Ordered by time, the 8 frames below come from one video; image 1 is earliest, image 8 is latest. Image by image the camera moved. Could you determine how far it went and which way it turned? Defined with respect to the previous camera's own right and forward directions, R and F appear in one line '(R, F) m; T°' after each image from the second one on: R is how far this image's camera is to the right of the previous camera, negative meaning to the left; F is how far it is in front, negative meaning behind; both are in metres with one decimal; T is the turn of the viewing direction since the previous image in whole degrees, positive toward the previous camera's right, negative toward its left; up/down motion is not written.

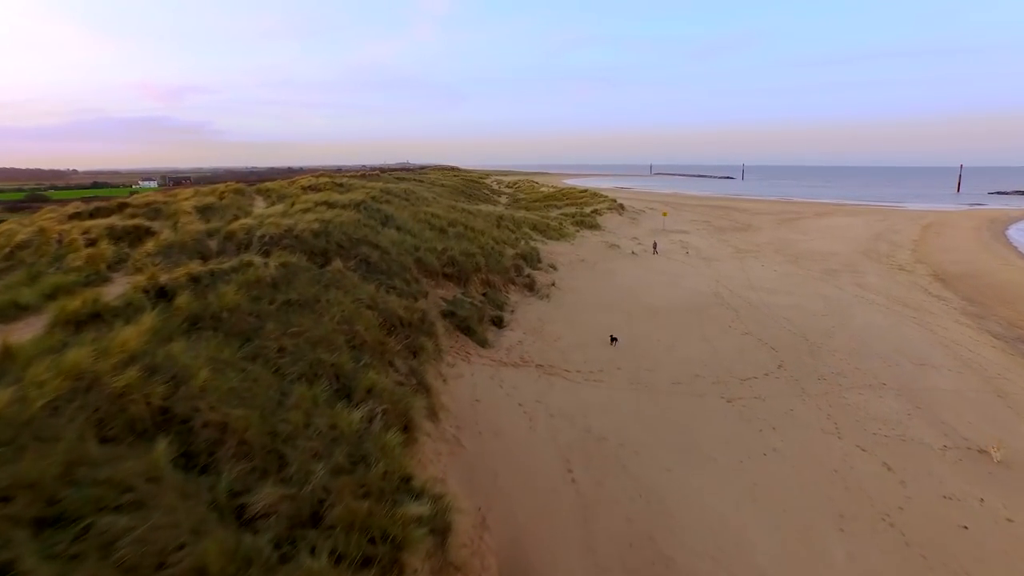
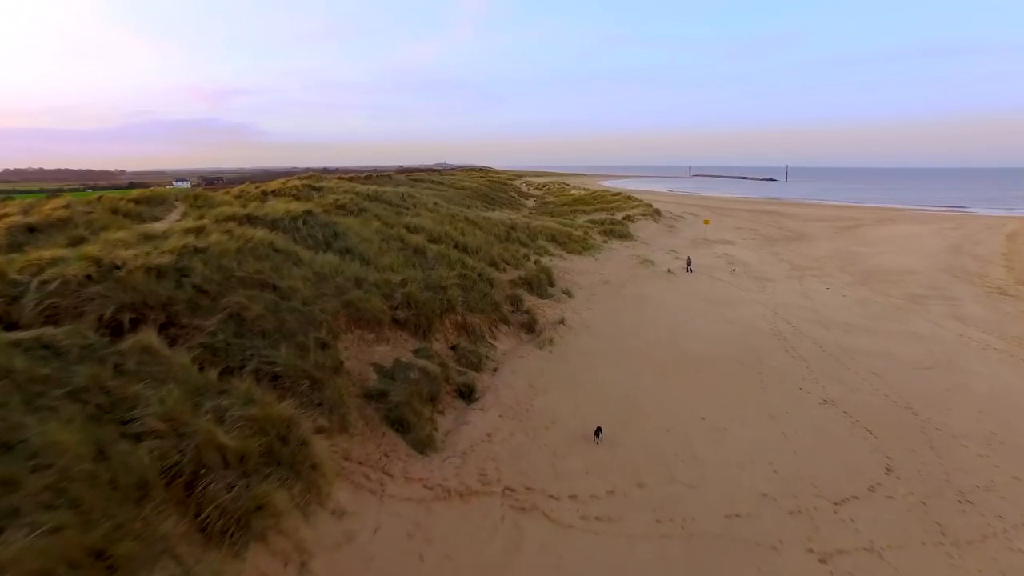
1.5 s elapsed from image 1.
(+0.6, +3.1) m; -3°
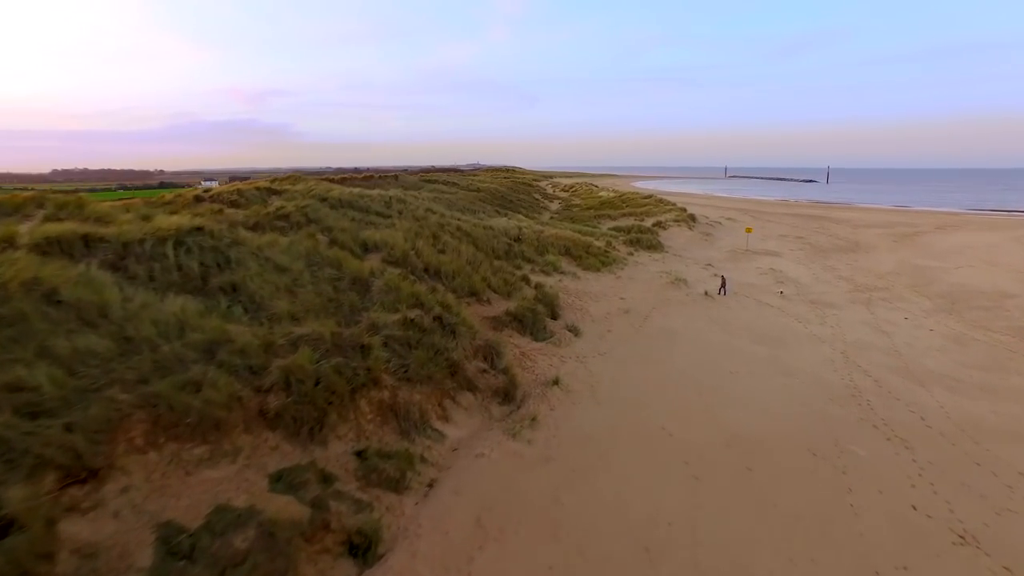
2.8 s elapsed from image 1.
(+0.6, +2.9) m; -3°
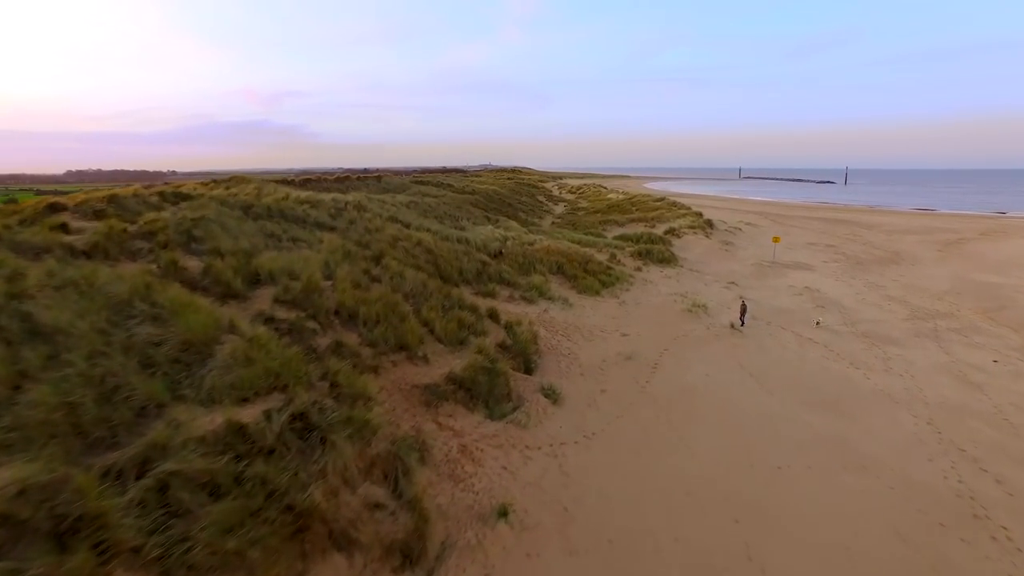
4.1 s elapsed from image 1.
(+0.6, +2.8) m; -1°
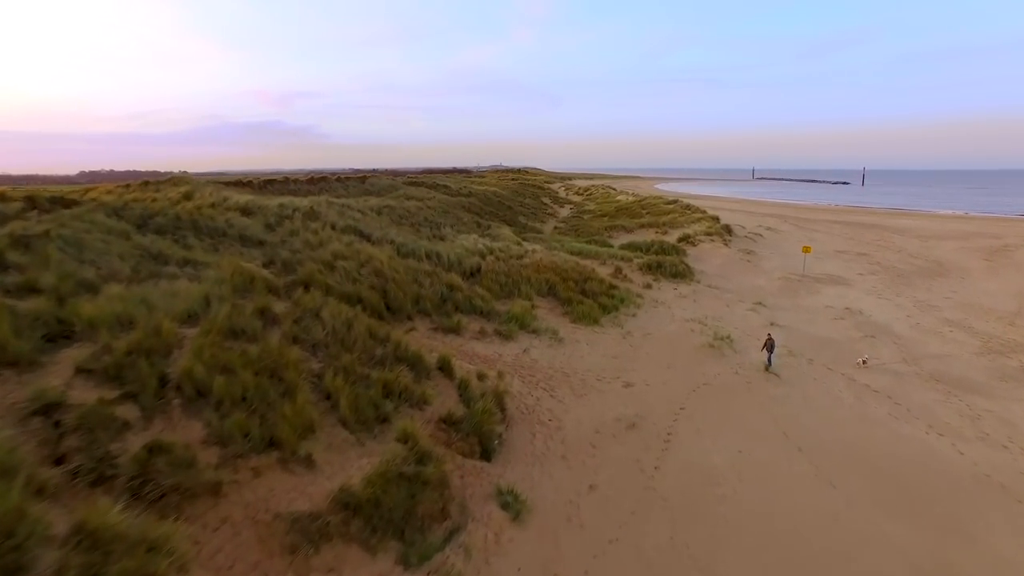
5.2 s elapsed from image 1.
(+0.5, +2.3) m; -1°
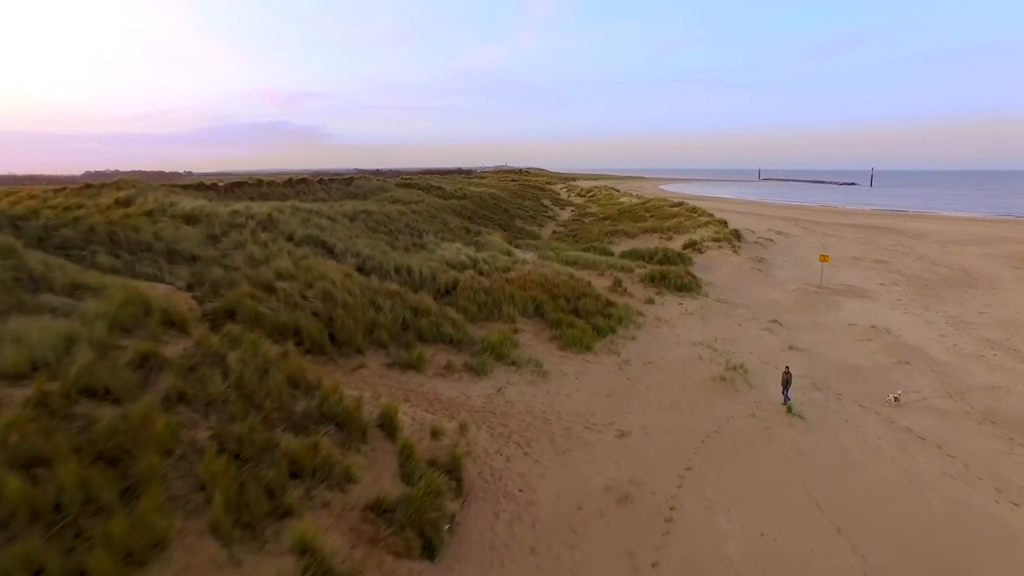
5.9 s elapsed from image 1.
(+0.3, +1.3) m; 0°
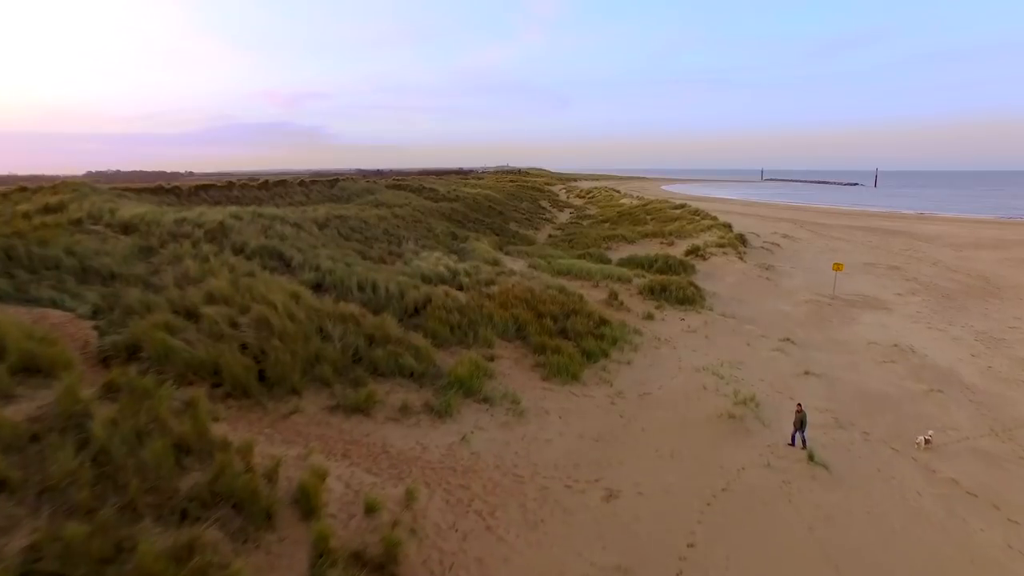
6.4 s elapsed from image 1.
(+0.3, +1.1) m; 0°
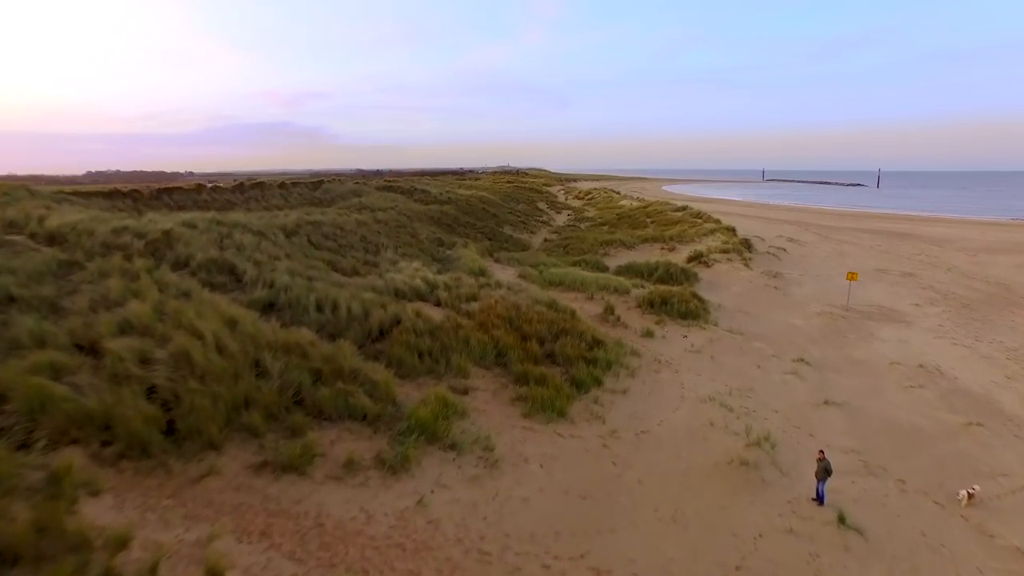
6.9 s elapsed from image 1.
(+0.2, +1.0) m; 0°
